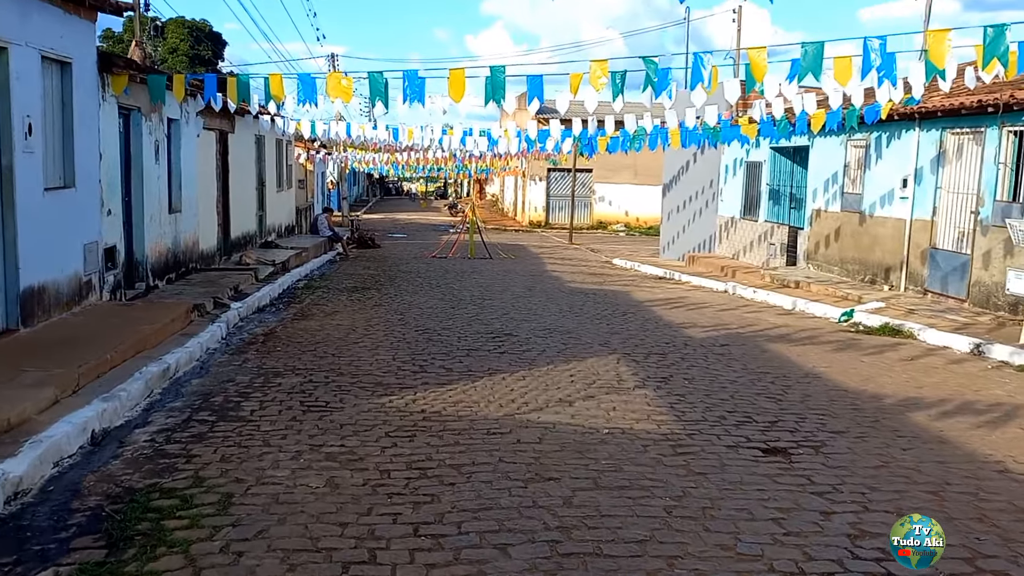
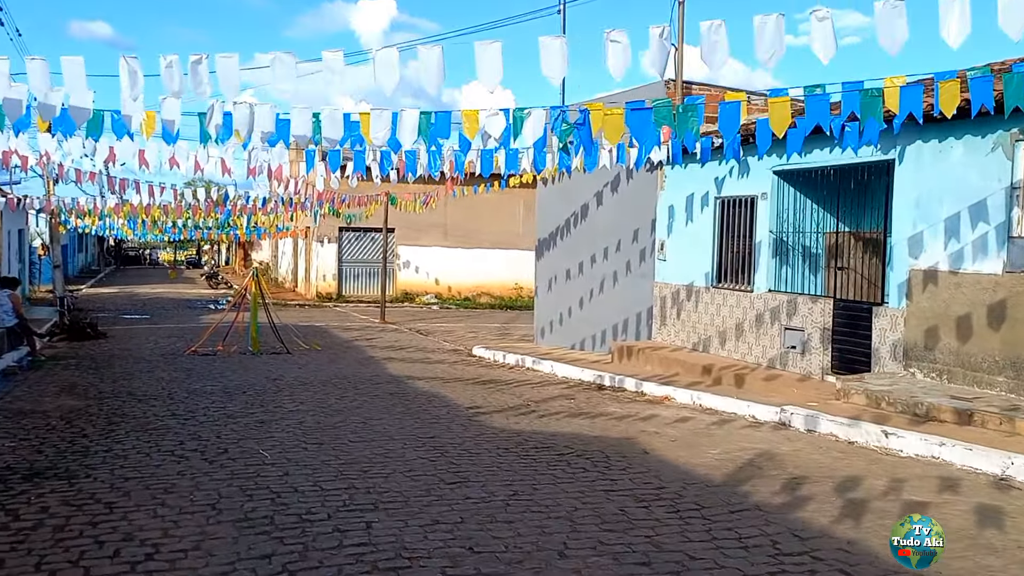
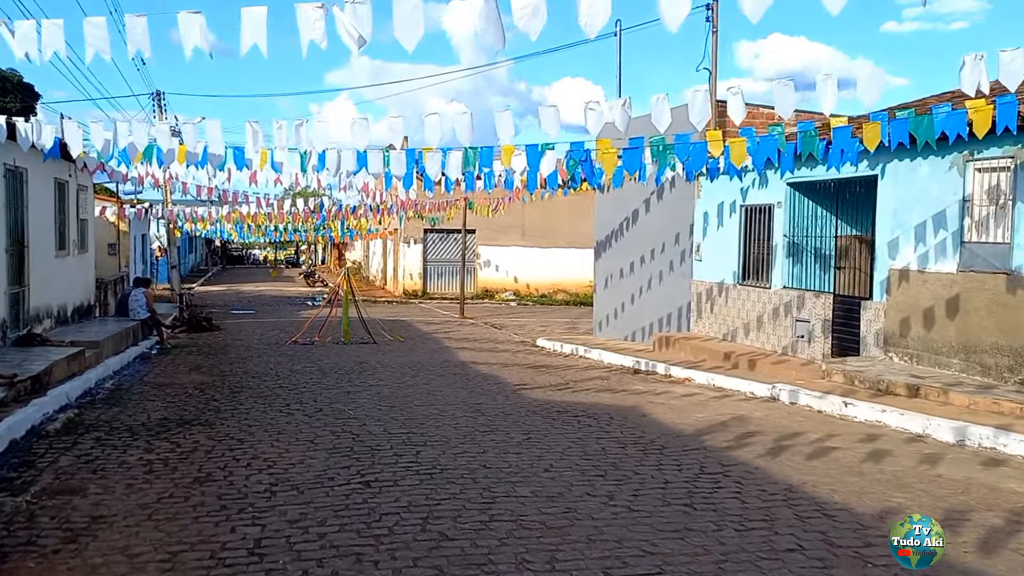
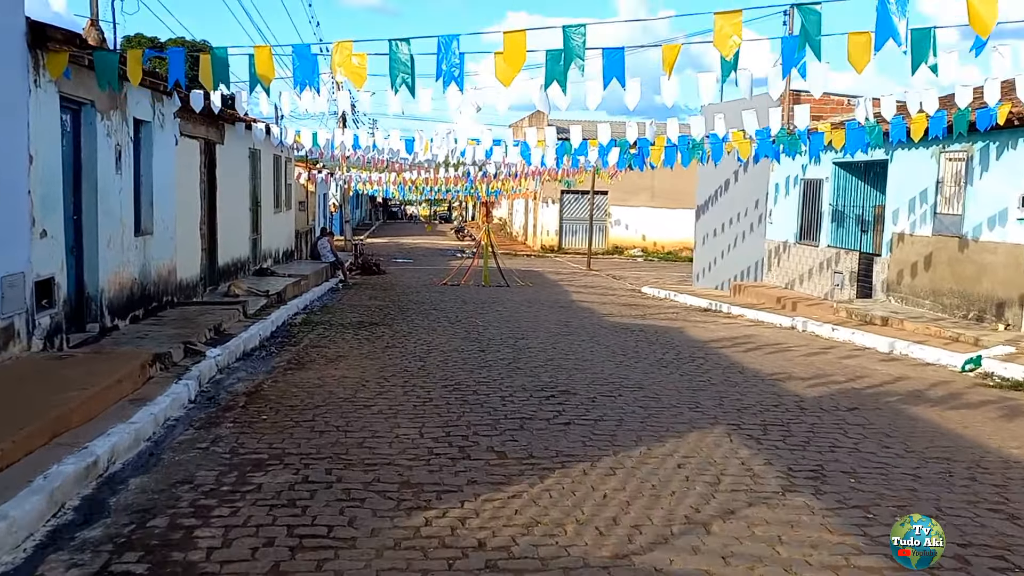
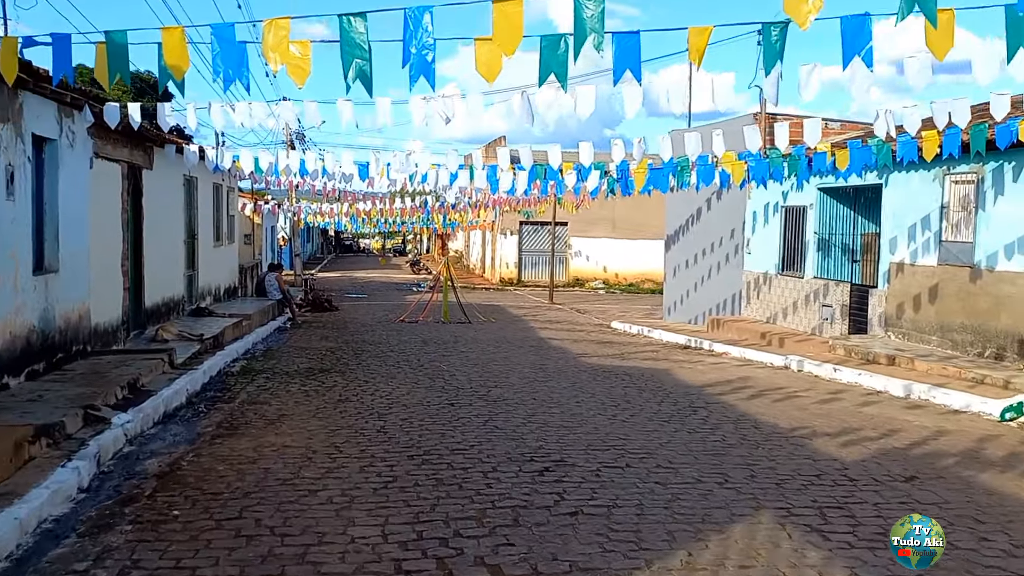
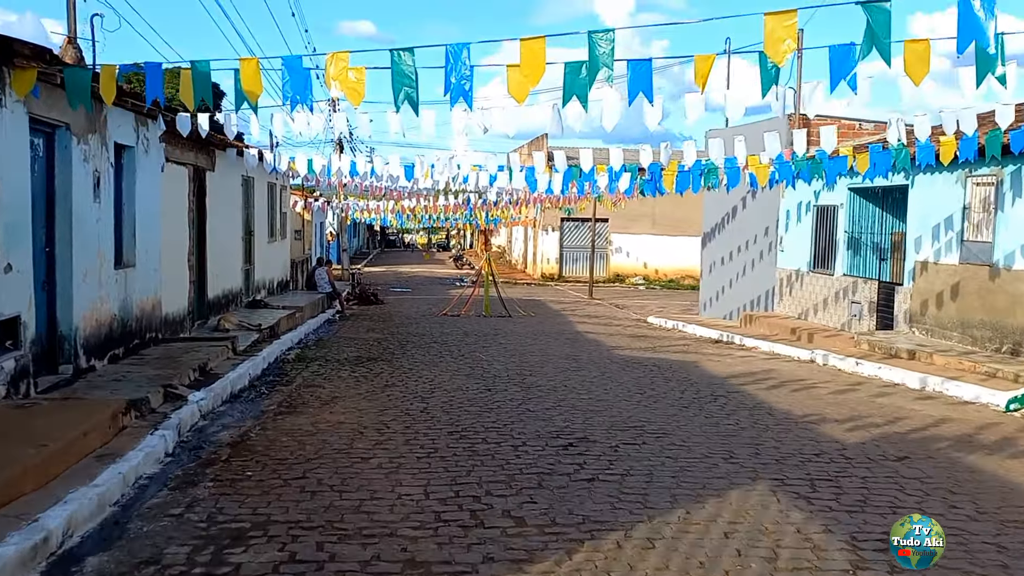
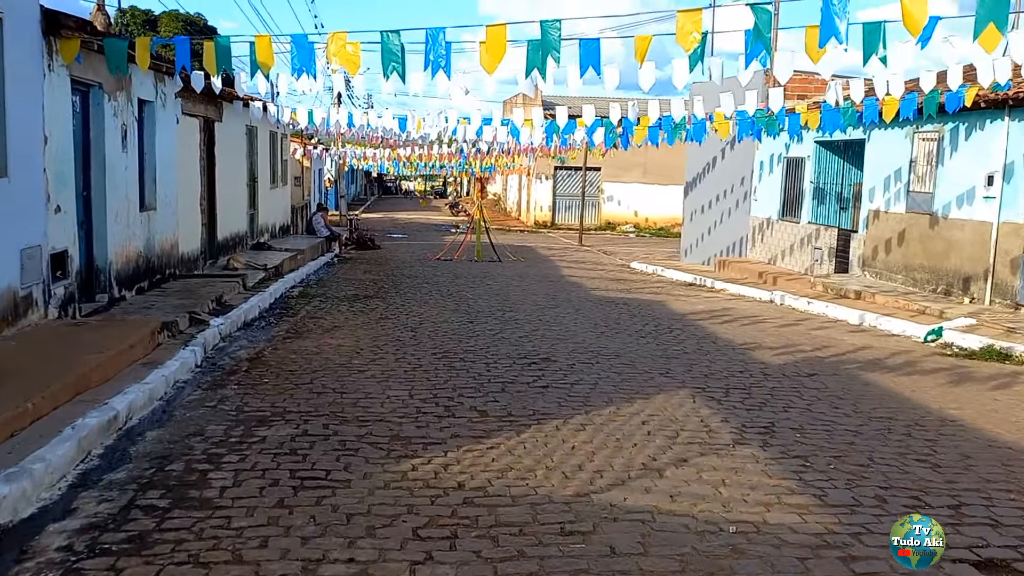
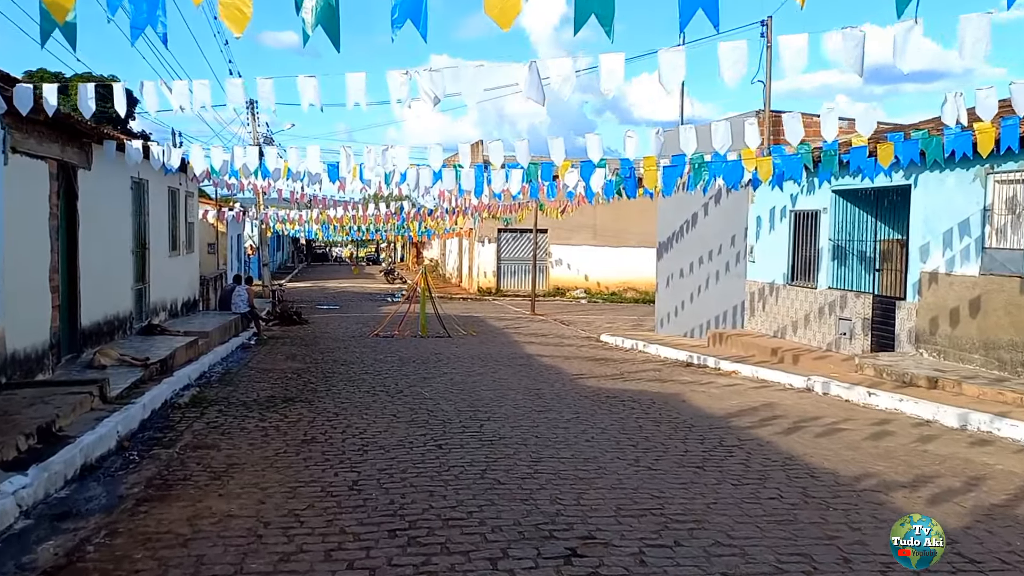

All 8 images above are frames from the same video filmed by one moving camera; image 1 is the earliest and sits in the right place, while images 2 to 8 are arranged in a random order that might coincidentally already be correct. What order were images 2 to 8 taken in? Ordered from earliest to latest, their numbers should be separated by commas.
7, 4, 6, 5, 8, 3, 2
